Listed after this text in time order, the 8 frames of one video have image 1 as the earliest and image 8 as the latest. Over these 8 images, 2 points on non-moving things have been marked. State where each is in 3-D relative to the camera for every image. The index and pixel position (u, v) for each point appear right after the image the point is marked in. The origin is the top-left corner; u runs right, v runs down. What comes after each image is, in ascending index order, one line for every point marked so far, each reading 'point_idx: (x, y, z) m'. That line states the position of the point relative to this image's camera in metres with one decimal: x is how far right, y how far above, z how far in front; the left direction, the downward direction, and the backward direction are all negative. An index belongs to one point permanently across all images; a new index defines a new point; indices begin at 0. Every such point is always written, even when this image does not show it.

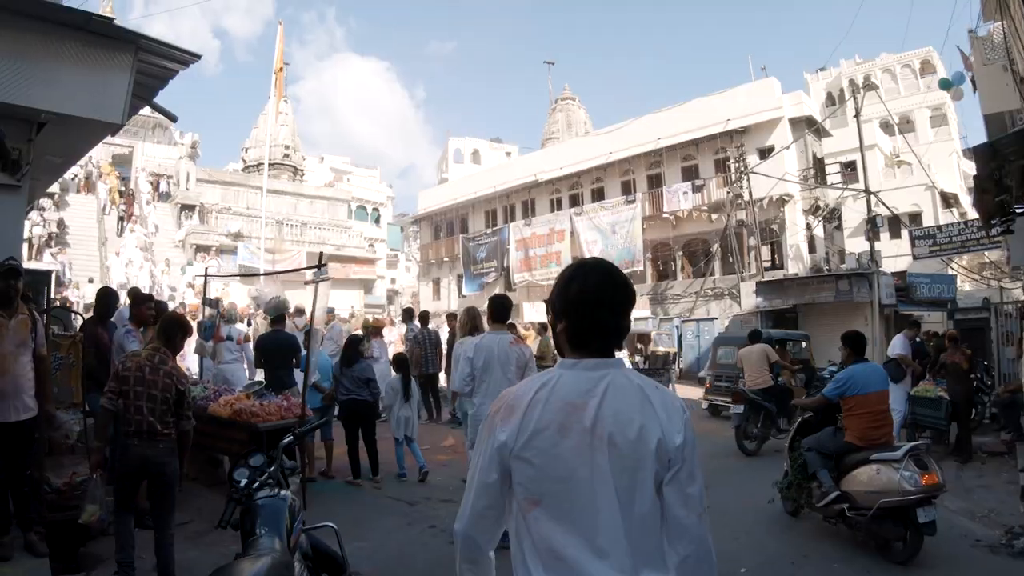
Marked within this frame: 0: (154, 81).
0: (-3.2, +1.8, +5.5) m
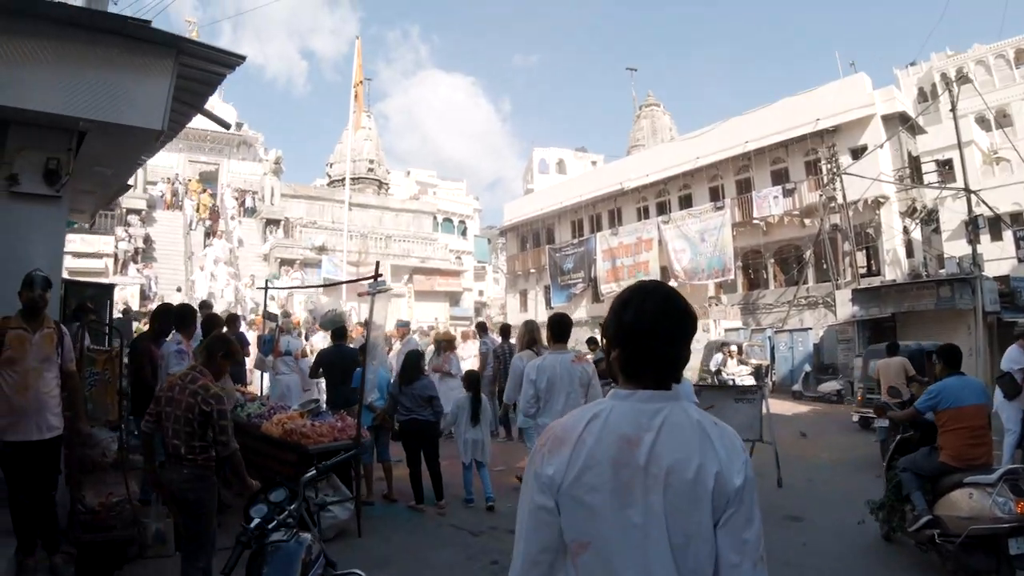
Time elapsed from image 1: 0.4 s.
0: (-2.6, +1.7, +5.3) m
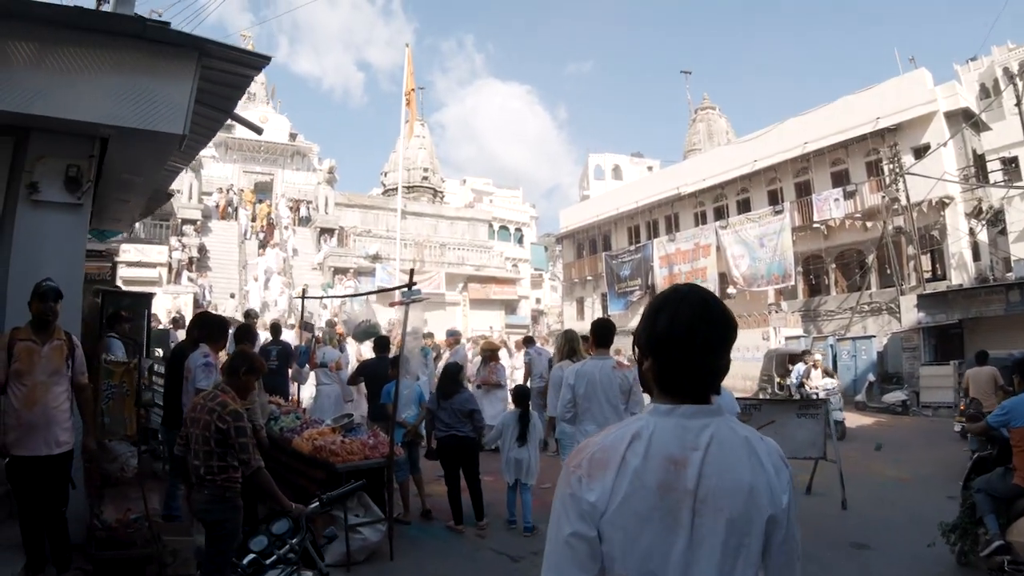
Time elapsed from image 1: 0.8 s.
0: (-2.3, +1.6, +5.2) m
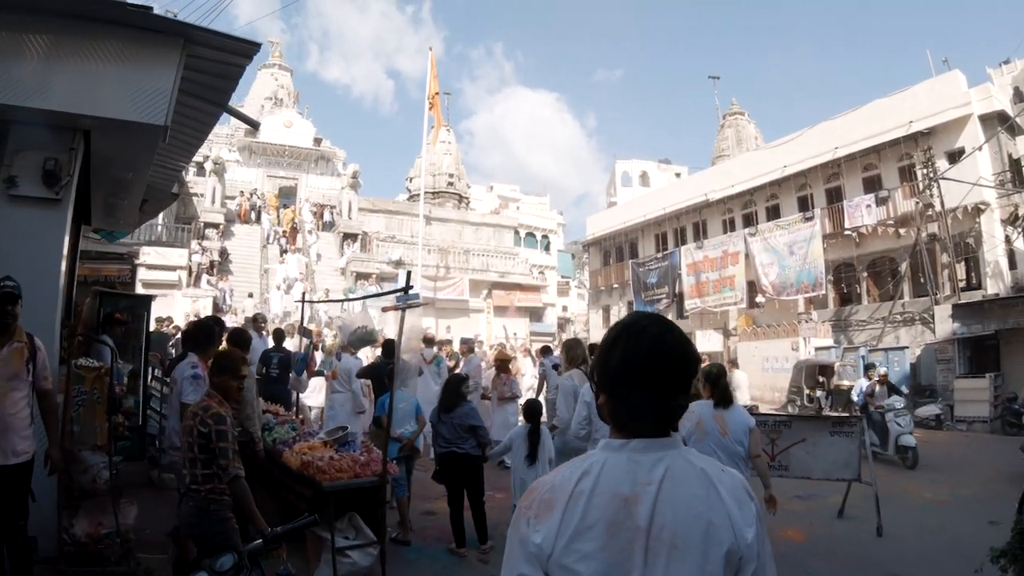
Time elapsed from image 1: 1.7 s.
0: (-2.3, +1.6, +4.9) m
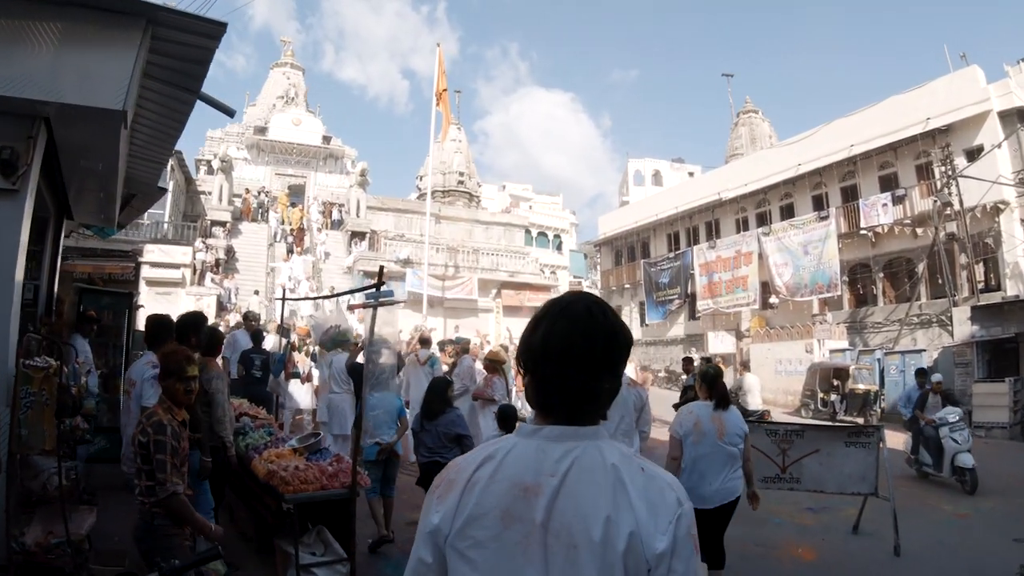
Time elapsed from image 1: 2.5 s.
0: (-2.4, +1.6, +4.6) m
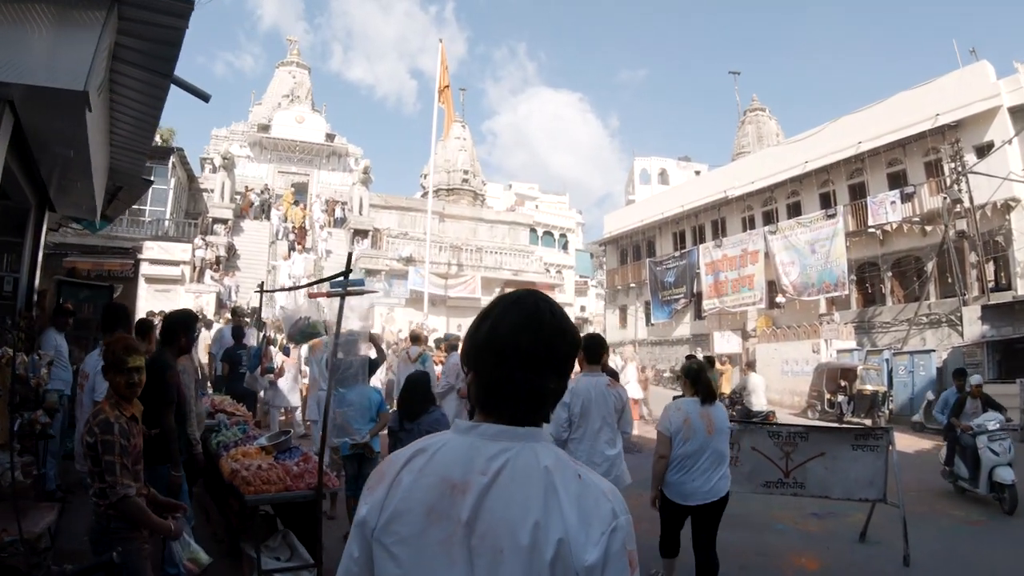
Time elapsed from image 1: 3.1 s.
0: (-2.4, +1.7, +4.4) m
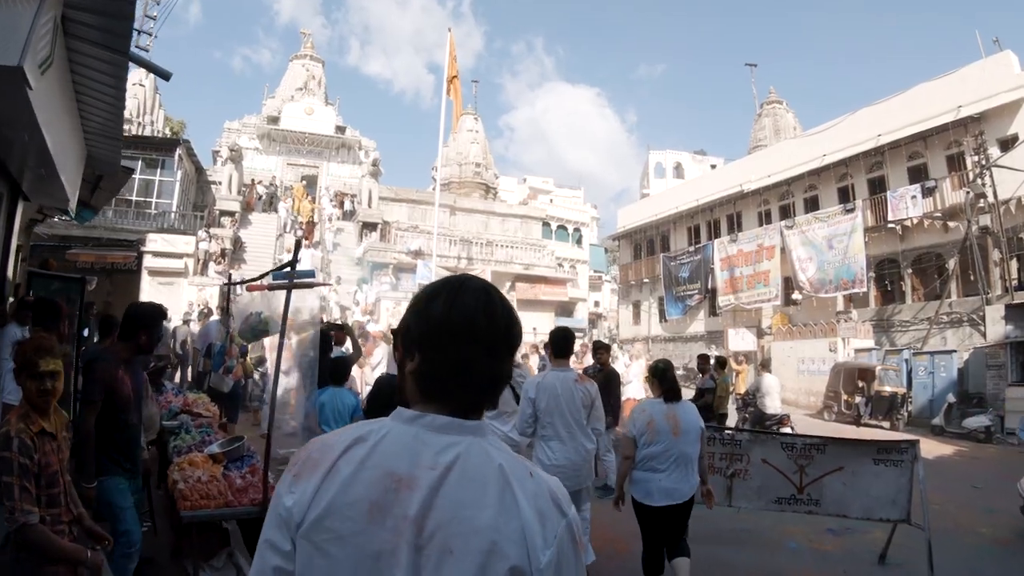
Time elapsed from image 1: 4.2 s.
0: (-2.5, +1.7, +4.0) m
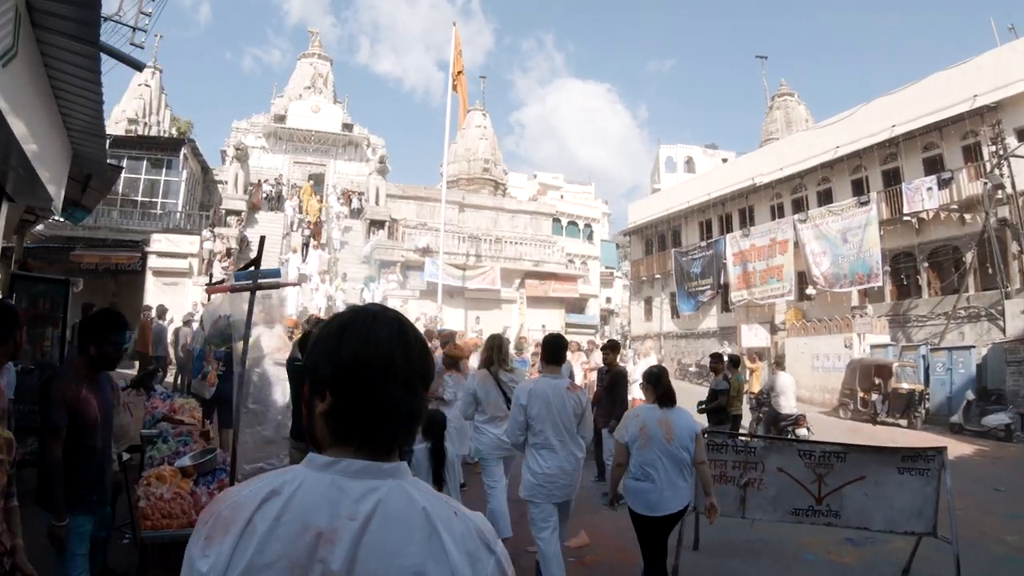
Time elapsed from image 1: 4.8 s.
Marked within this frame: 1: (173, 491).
0: (-2.6, +1.7, +3.8) m
1: (-1.7, -1.0, +3.2) m
